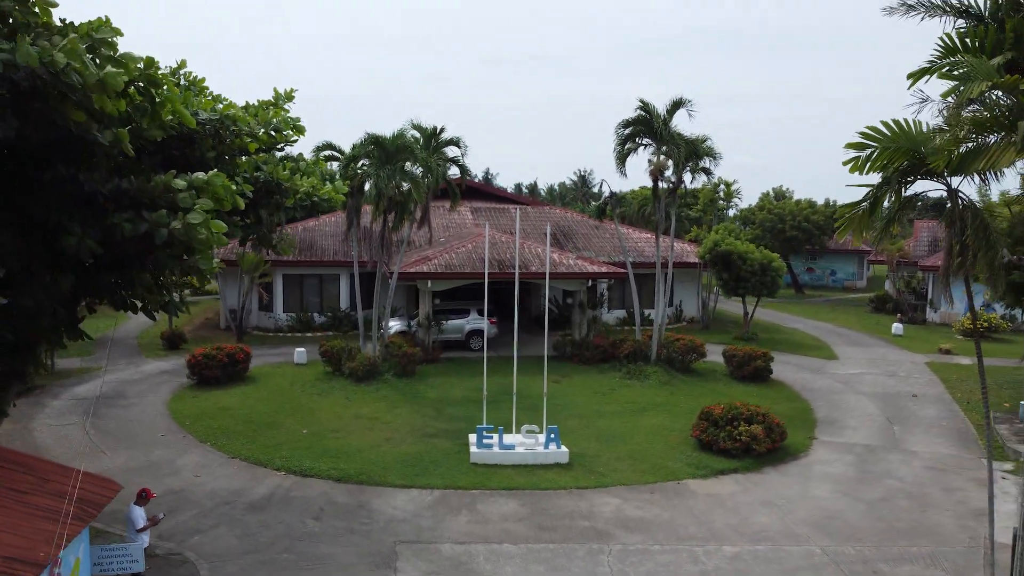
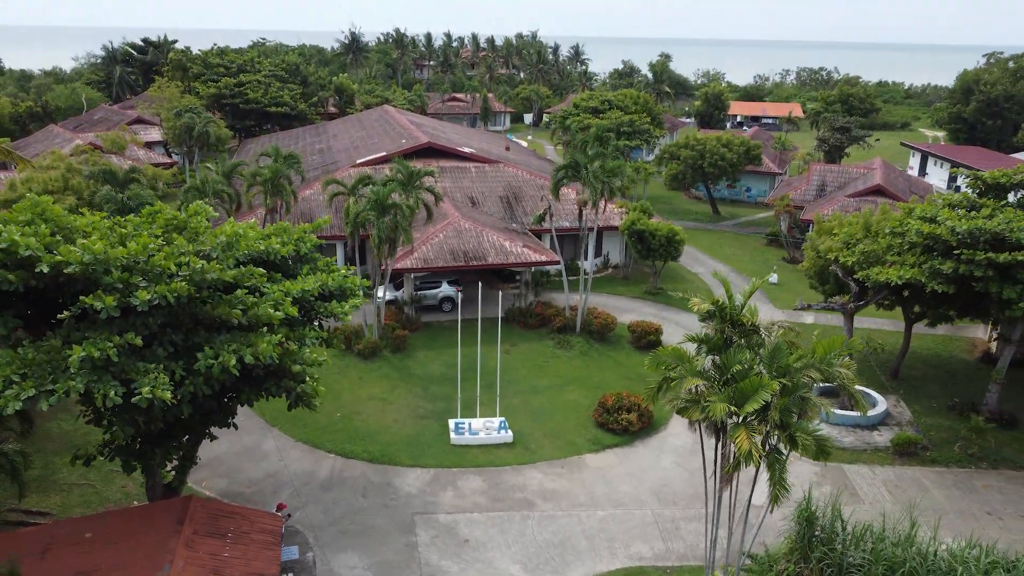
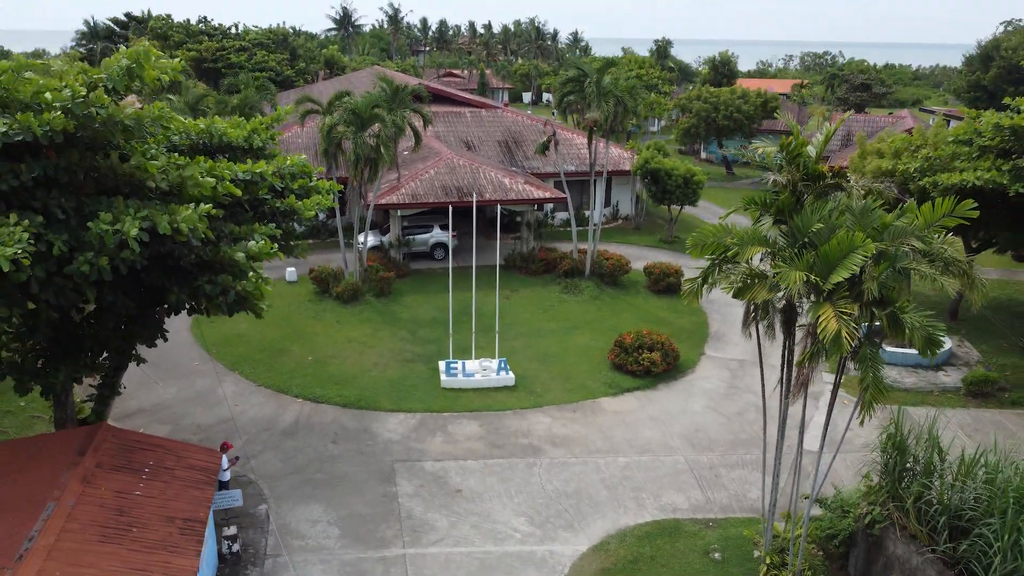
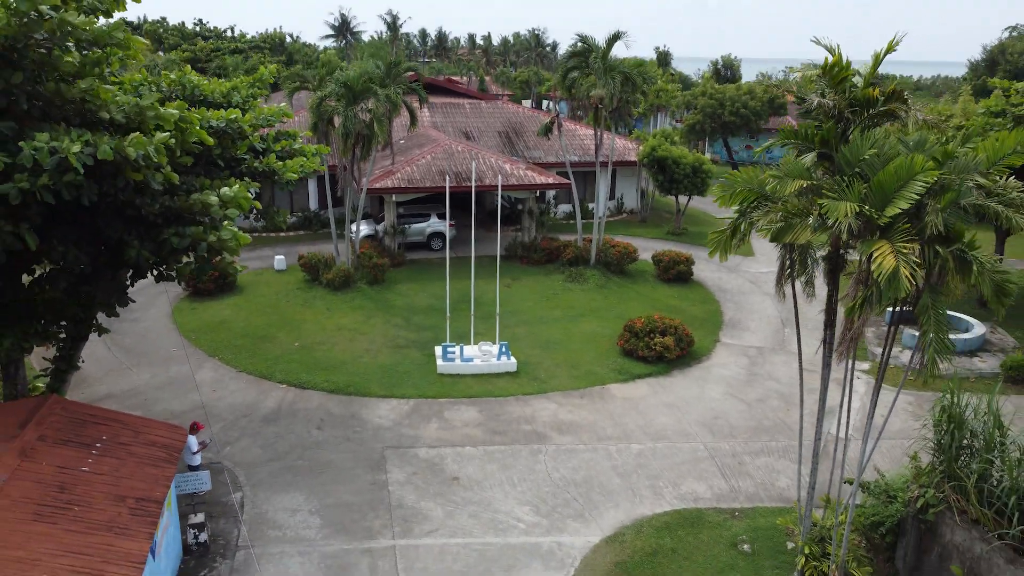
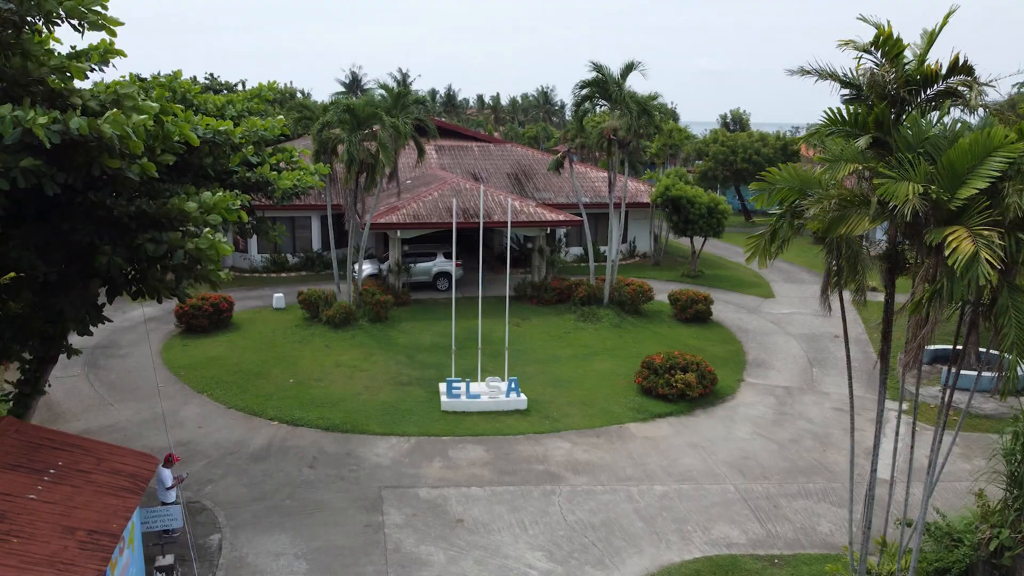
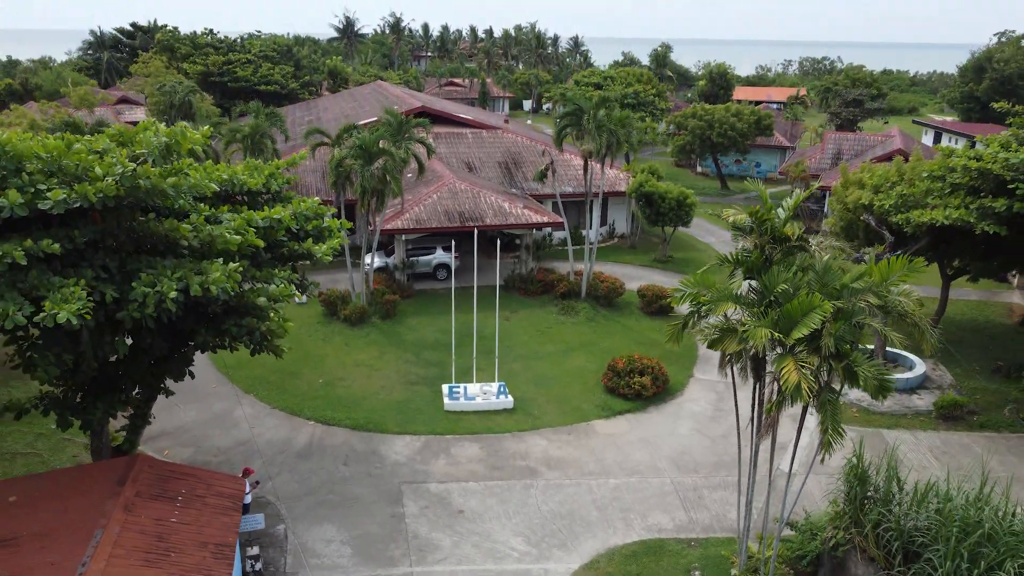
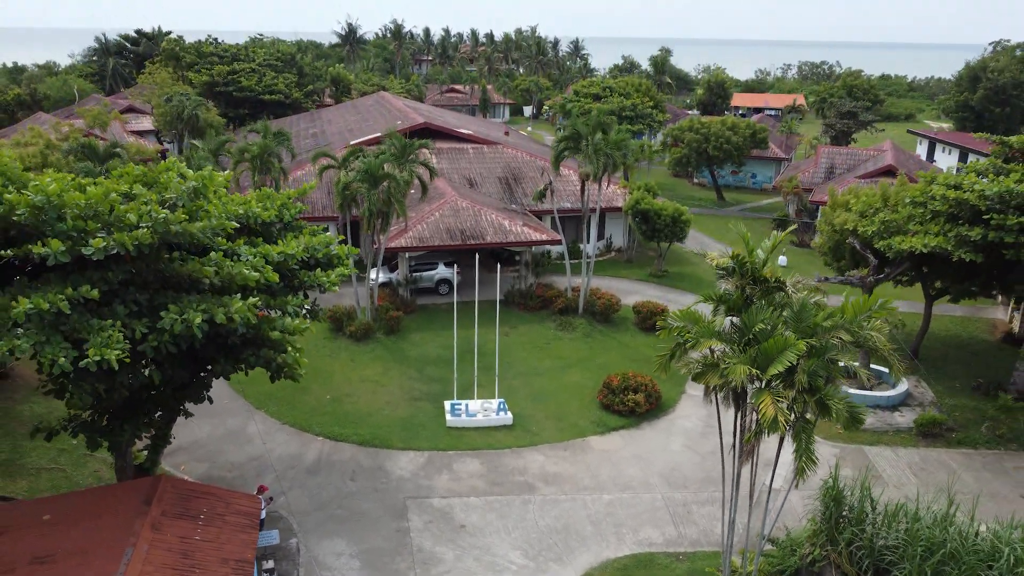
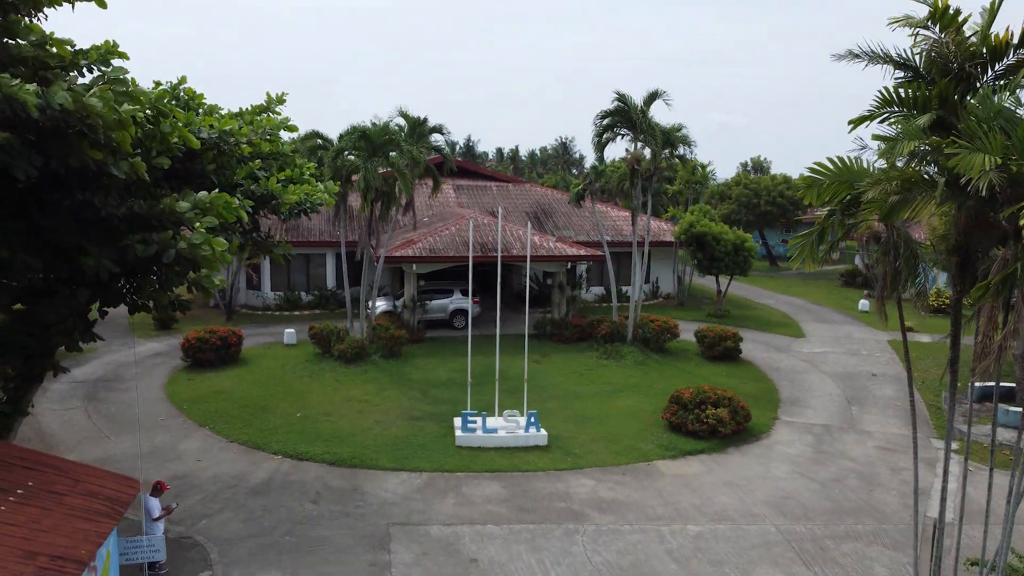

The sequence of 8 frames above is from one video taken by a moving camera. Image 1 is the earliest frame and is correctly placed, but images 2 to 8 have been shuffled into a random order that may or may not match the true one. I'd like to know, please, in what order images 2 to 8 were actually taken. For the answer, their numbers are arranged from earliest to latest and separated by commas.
8, 5, 4, 3, 6, 7, 2
